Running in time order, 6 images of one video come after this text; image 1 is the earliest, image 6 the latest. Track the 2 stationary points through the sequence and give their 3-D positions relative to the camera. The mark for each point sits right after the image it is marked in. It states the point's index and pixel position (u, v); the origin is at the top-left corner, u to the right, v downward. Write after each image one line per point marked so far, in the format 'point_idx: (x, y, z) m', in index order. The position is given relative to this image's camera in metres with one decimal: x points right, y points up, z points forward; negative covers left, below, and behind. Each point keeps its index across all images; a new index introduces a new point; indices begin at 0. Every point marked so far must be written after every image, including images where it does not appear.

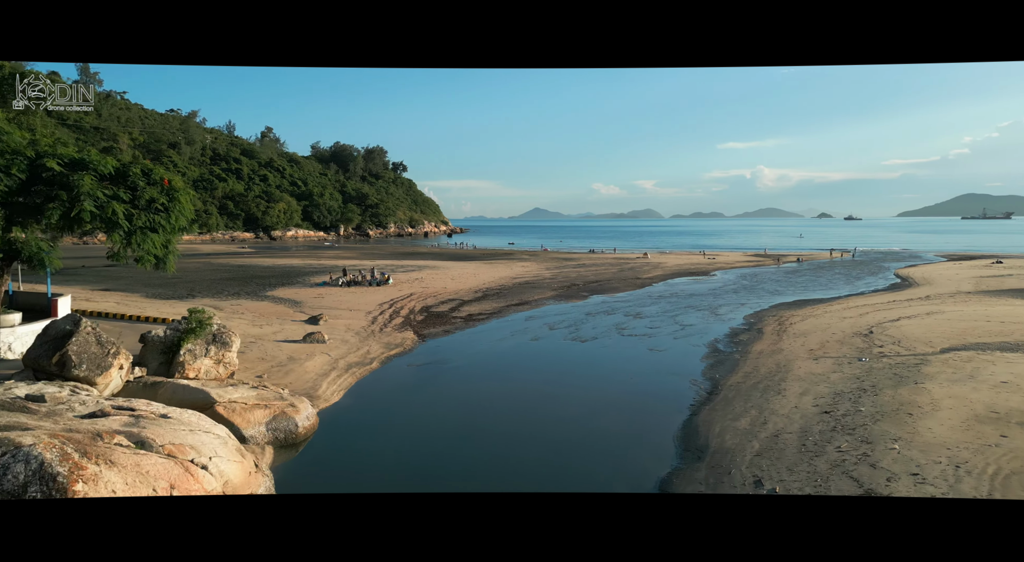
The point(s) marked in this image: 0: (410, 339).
0: (-2.8, -1.6, +17.2) m
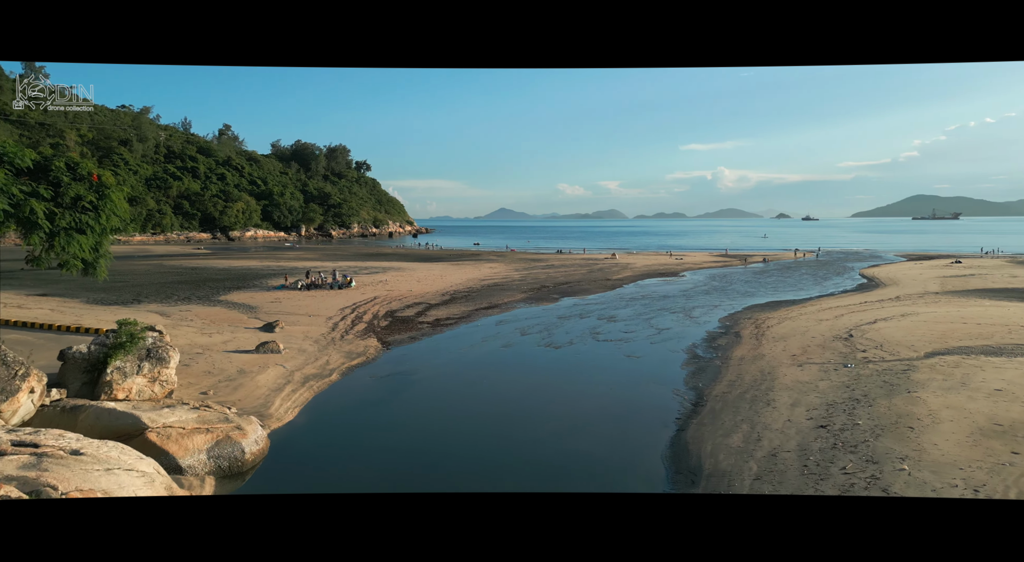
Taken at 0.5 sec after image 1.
0: (-3.6, -1.7, +16.1) m
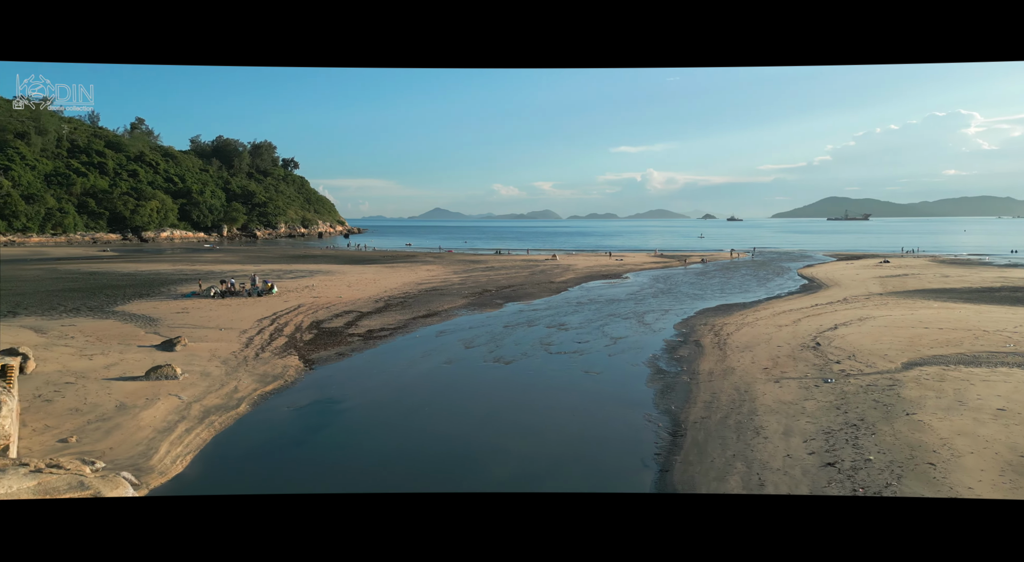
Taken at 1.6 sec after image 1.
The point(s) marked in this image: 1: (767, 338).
0: (-4.8, -1.9, +13.9) m
1: (+6.3, -1.4, +15.6) m
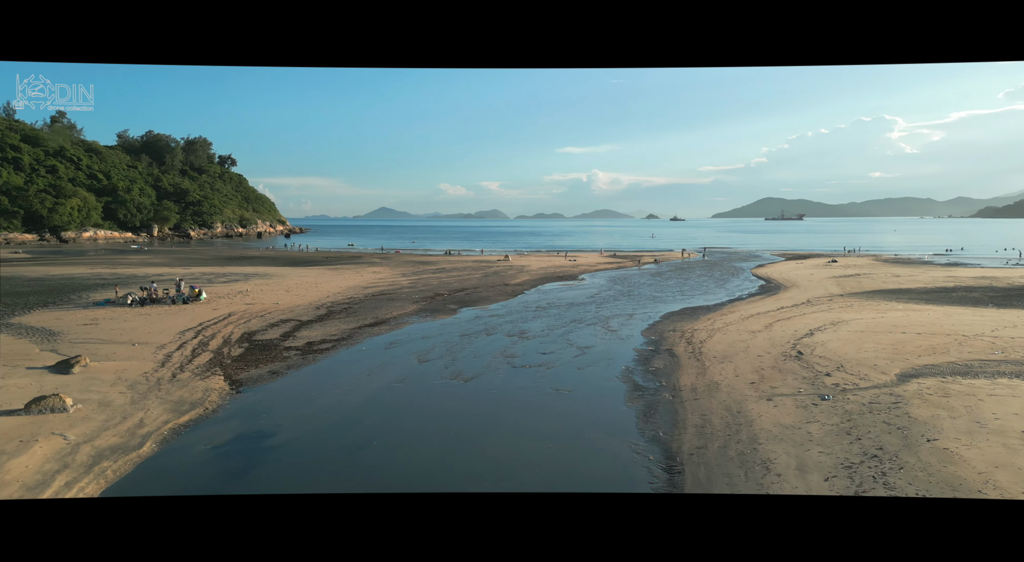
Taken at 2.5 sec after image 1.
0: (-5.6, -2.1, +12.0) m
1: (+5.4, -1.5, +14.5) m
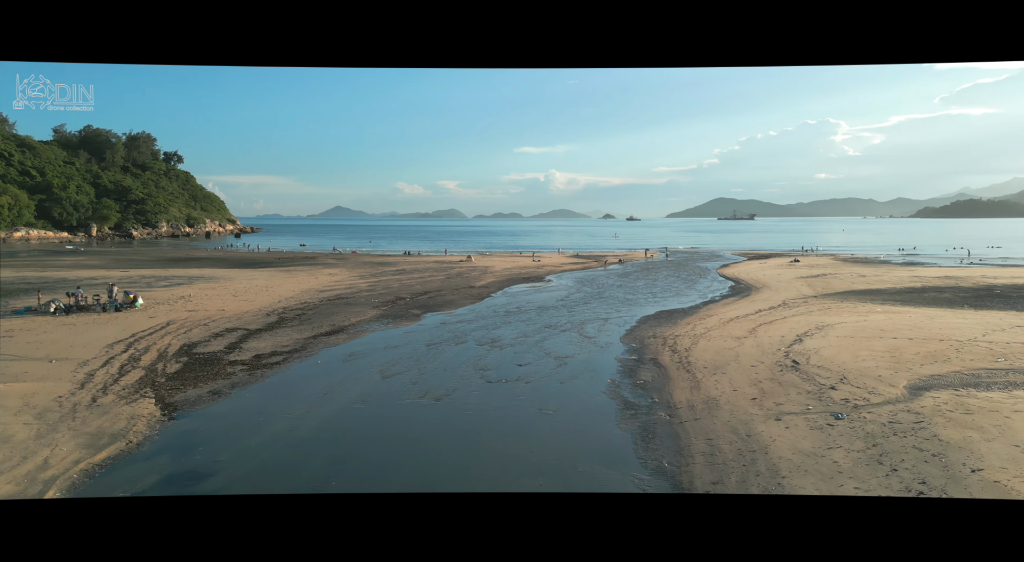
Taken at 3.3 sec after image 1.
0: (-6.0, -2.2, +10.3) m
1: (+4.8, -1.6, +13.6) m
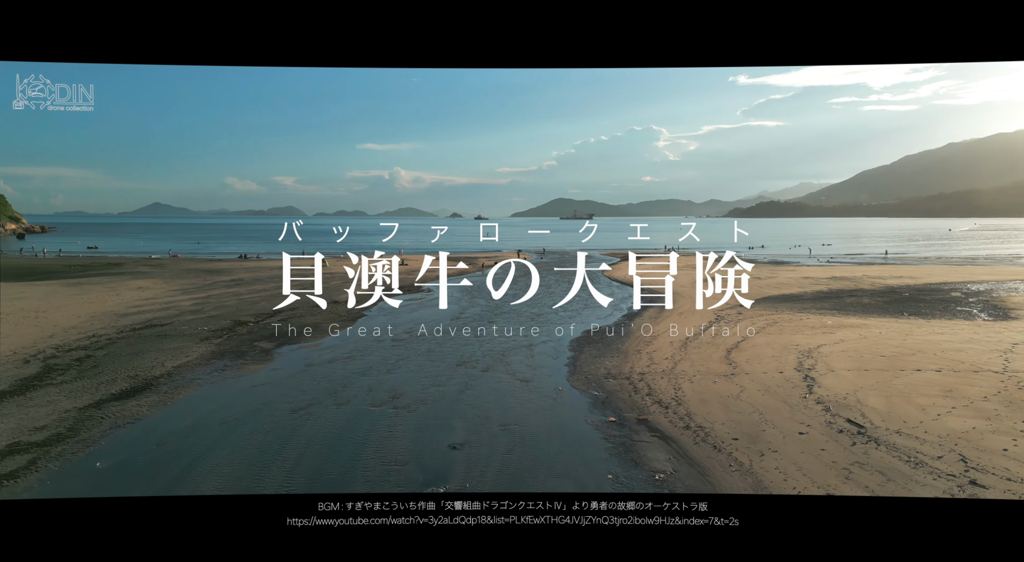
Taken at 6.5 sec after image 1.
0: (-5.9, -2.8, +3.8) m
1: (+3.7, -2.0, +9.6) m
